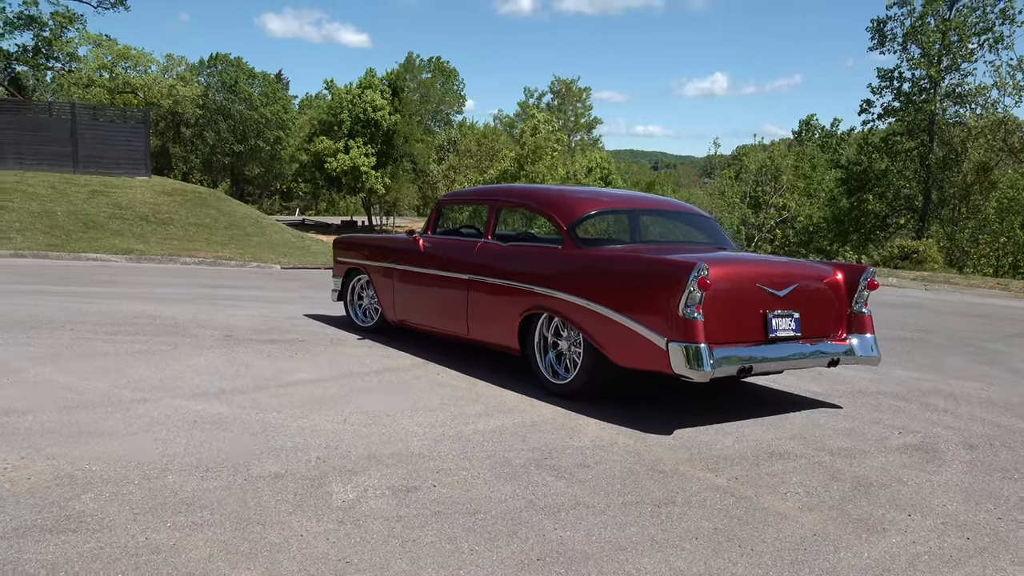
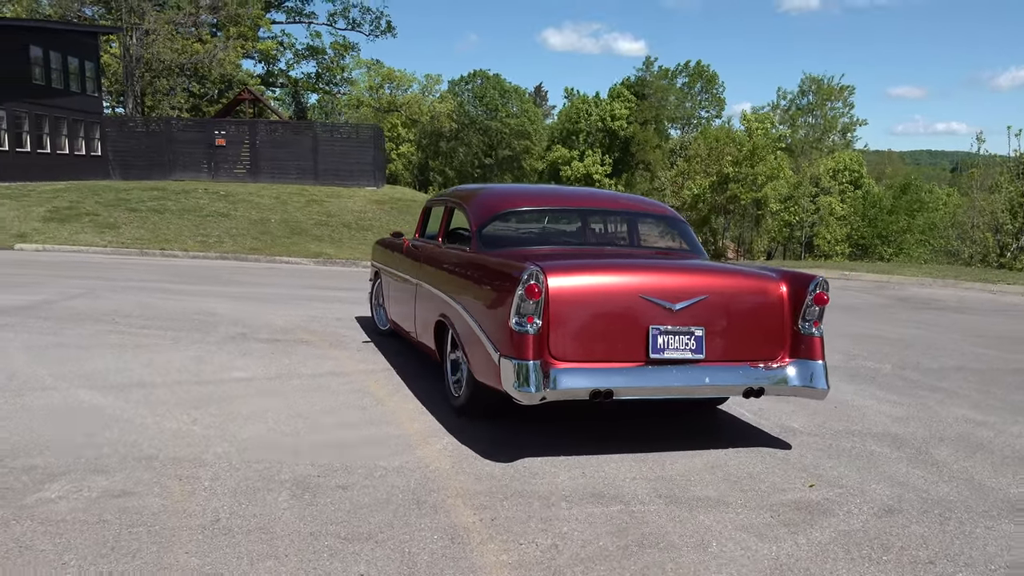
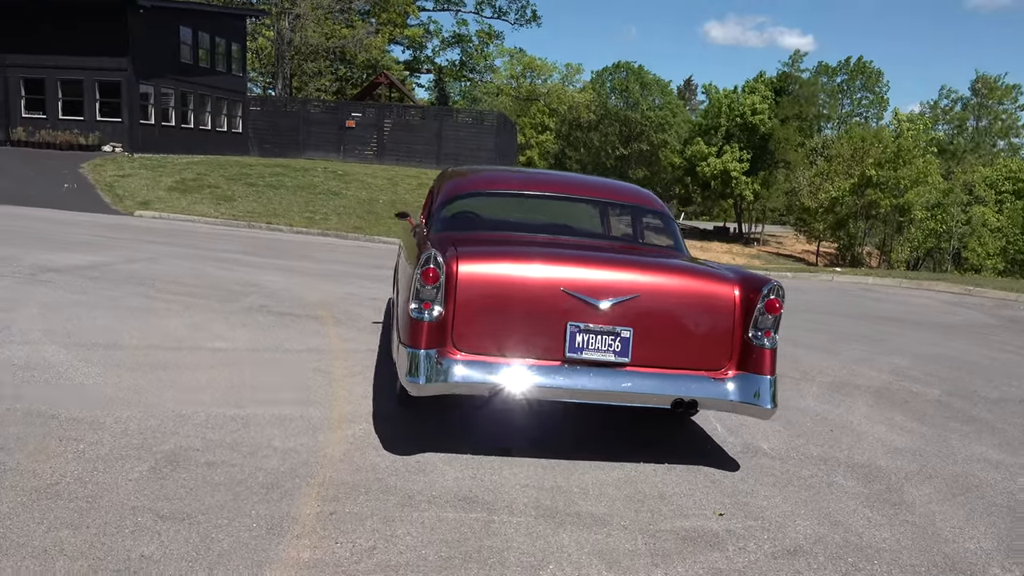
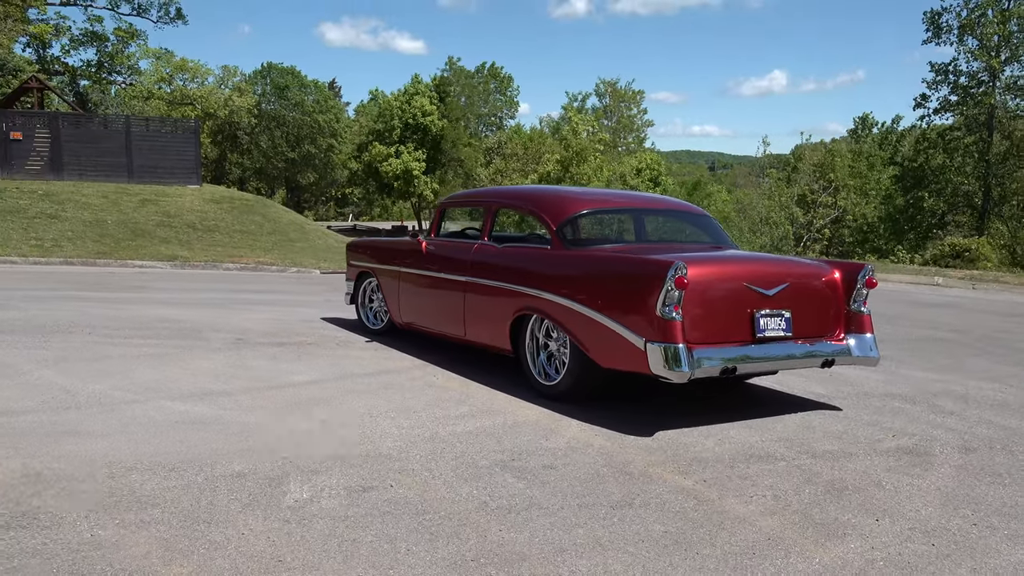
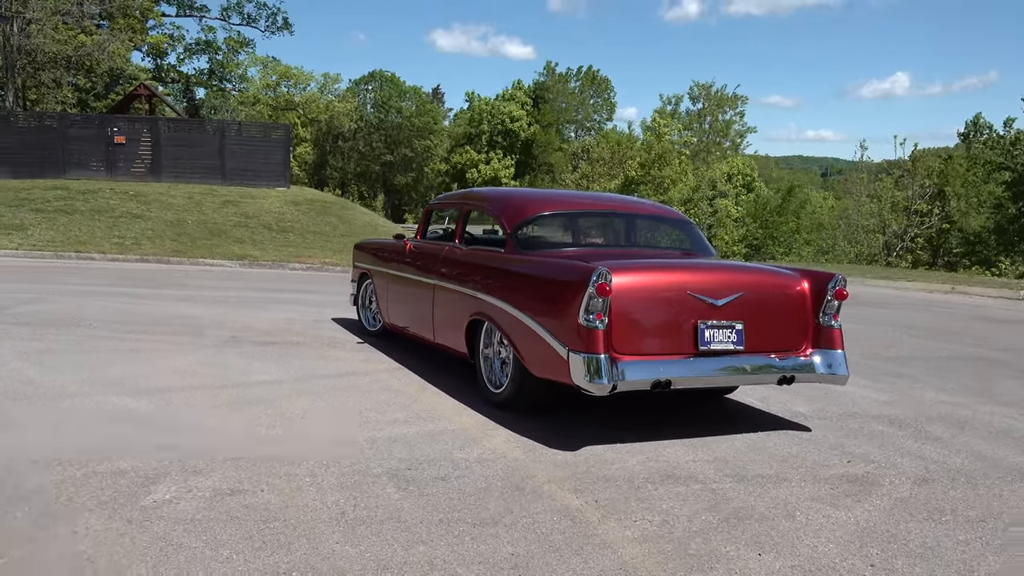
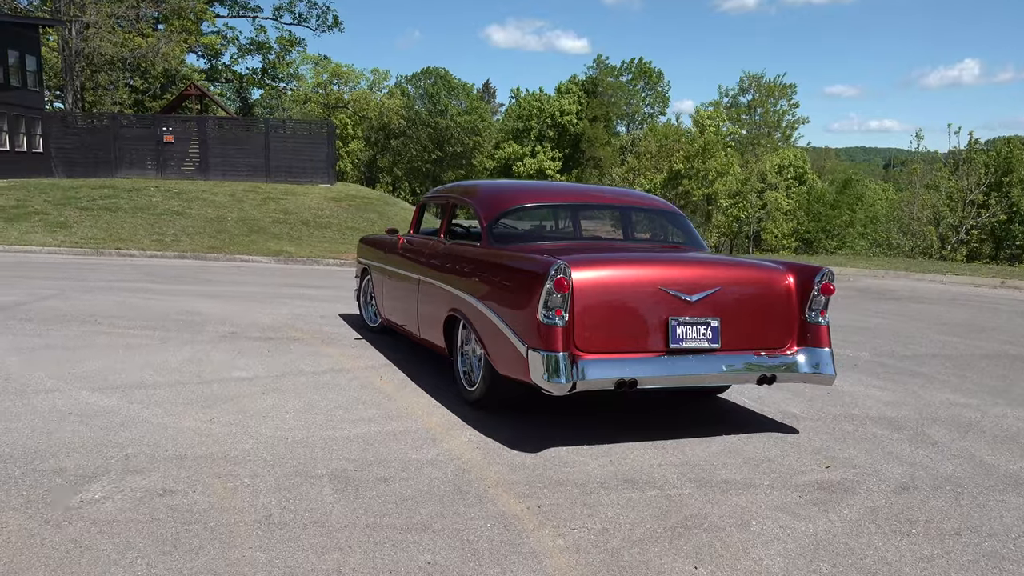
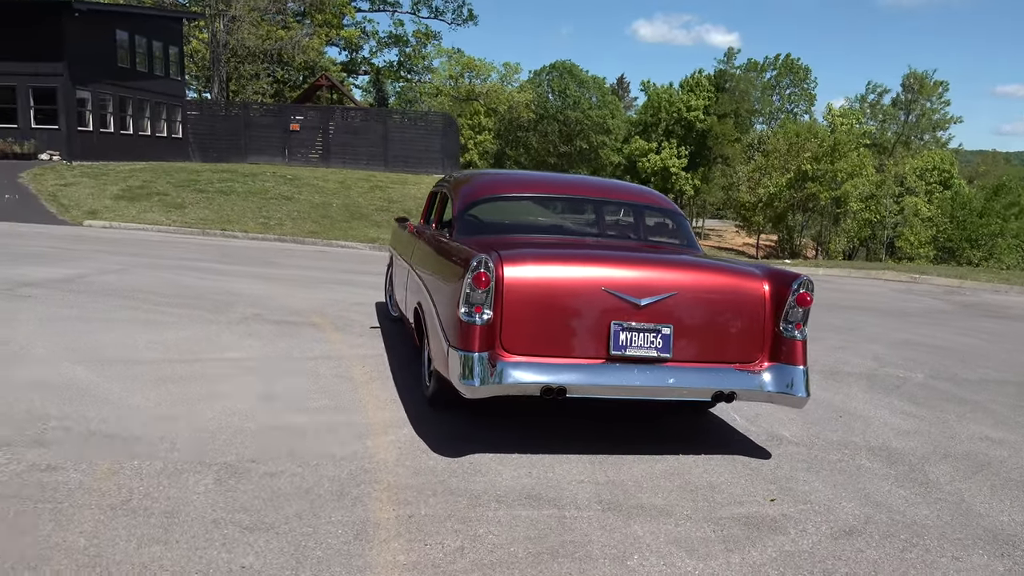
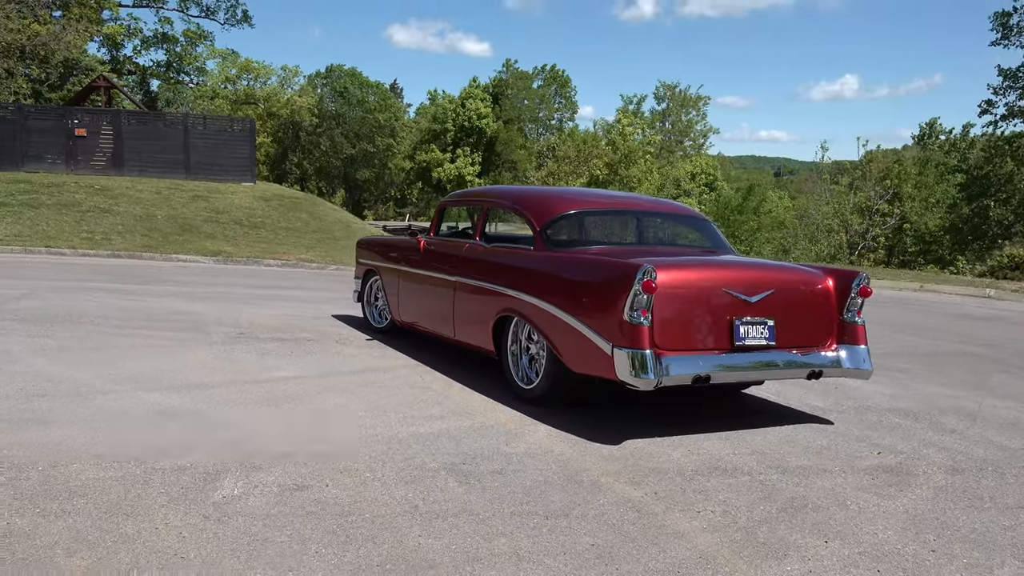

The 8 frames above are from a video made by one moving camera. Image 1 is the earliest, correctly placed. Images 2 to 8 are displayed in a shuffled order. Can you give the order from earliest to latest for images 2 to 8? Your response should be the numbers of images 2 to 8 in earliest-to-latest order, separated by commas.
4, 8, 5, 6, 2, 7, 3
